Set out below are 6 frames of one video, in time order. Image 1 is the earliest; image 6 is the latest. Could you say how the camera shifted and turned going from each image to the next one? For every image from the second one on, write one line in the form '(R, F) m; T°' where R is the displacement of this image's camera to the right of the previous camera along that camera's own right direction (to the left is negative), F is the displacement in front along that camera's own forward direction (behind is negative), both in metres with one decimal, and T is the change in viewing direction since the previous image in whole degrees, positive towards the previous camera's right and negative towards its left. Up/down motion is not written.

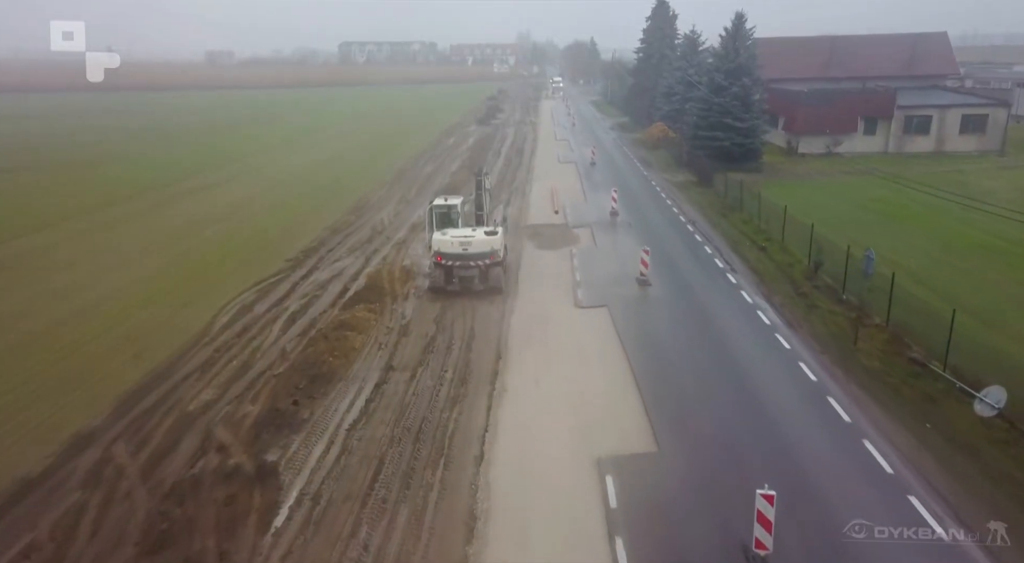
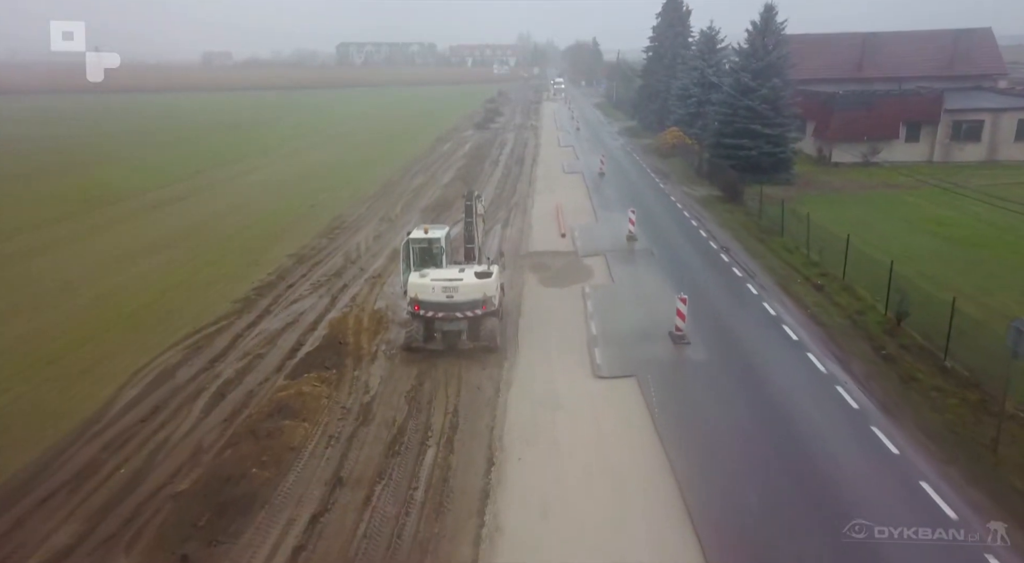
(0.0, +3.9) m; 0°
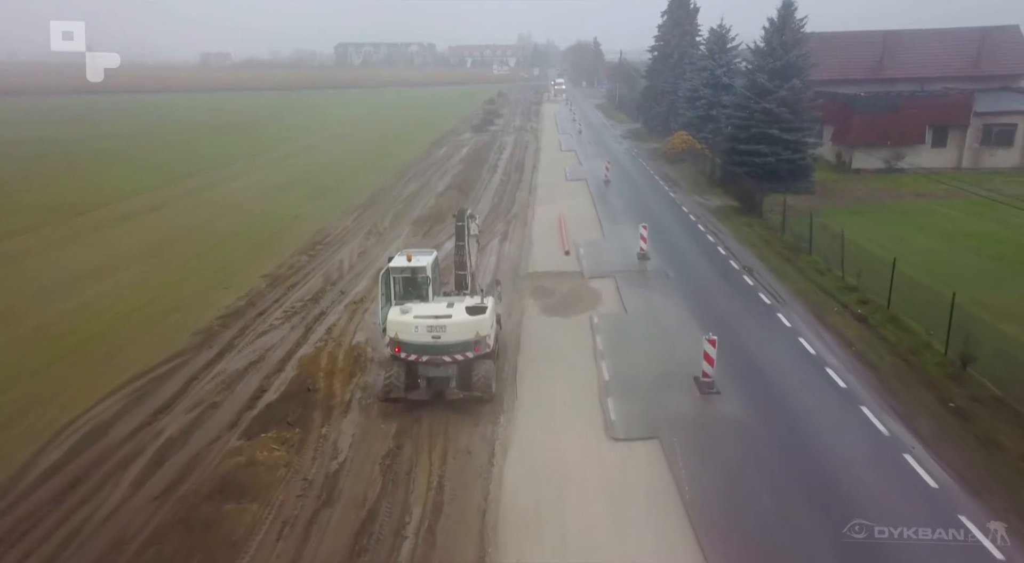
(0.0, +2.1) m; 0°
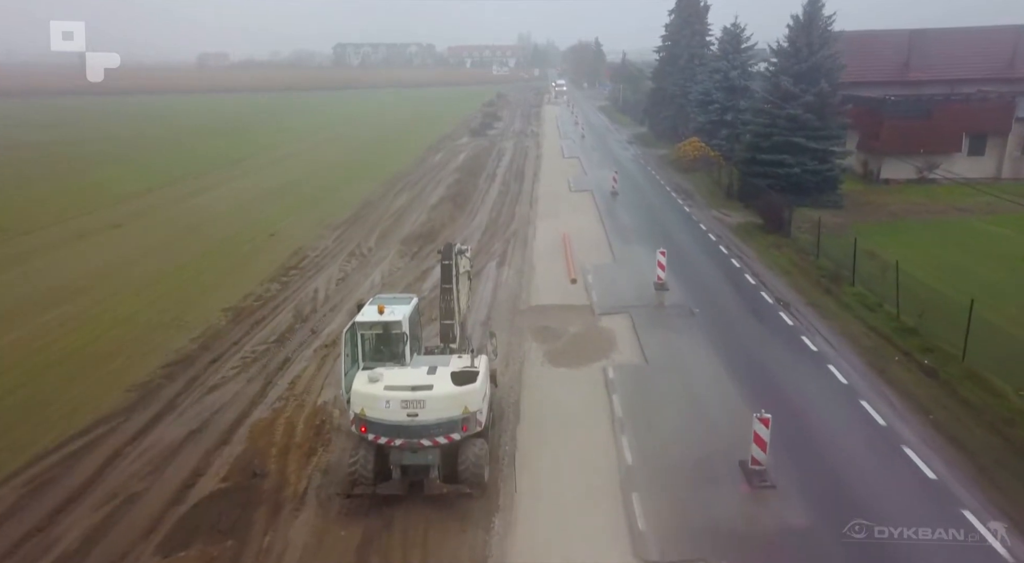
(0.0, +2.5) m; 0°
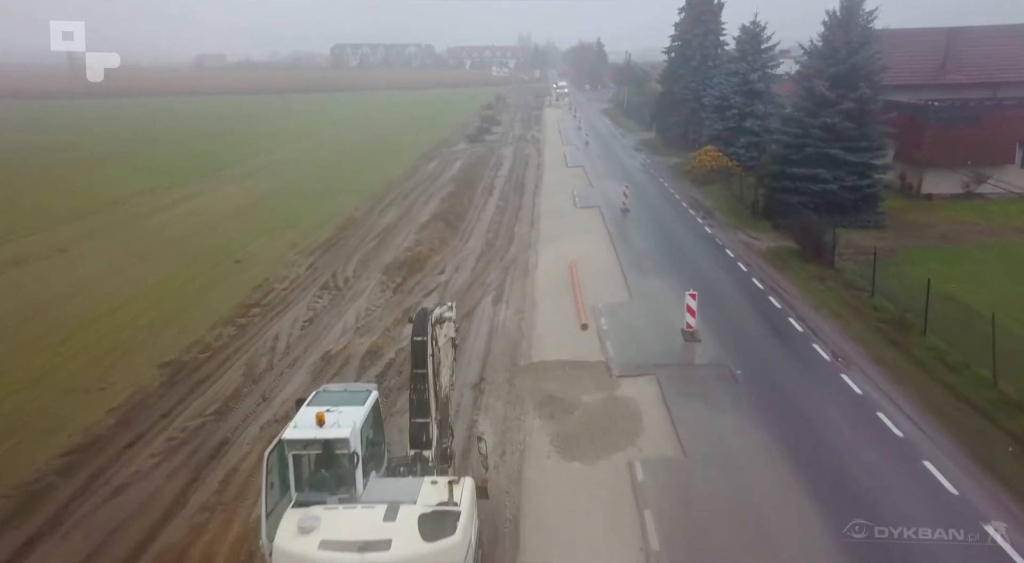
(0.0, +2.9) m; 0°
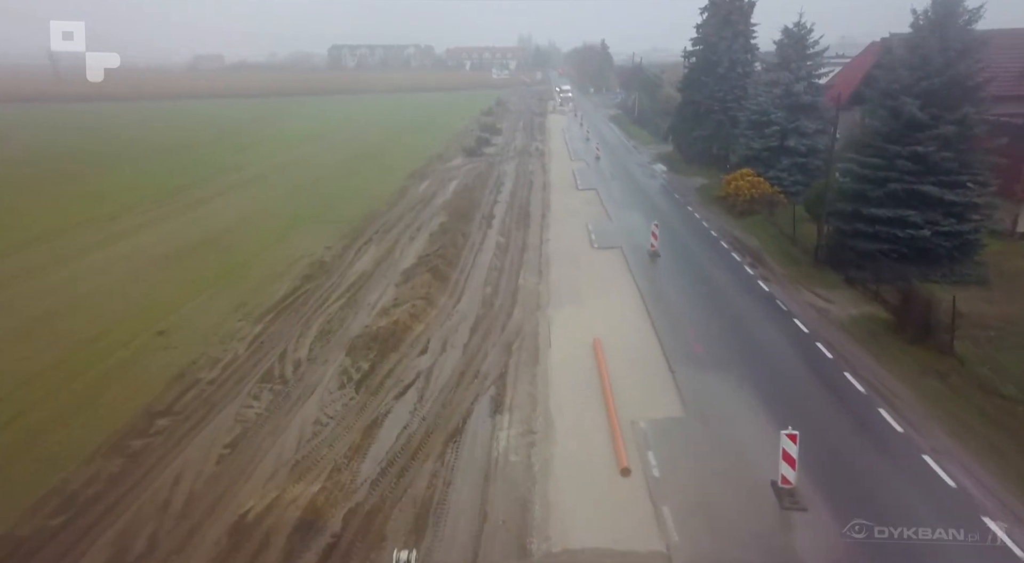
(-0.1, +4.7) m; 0°
